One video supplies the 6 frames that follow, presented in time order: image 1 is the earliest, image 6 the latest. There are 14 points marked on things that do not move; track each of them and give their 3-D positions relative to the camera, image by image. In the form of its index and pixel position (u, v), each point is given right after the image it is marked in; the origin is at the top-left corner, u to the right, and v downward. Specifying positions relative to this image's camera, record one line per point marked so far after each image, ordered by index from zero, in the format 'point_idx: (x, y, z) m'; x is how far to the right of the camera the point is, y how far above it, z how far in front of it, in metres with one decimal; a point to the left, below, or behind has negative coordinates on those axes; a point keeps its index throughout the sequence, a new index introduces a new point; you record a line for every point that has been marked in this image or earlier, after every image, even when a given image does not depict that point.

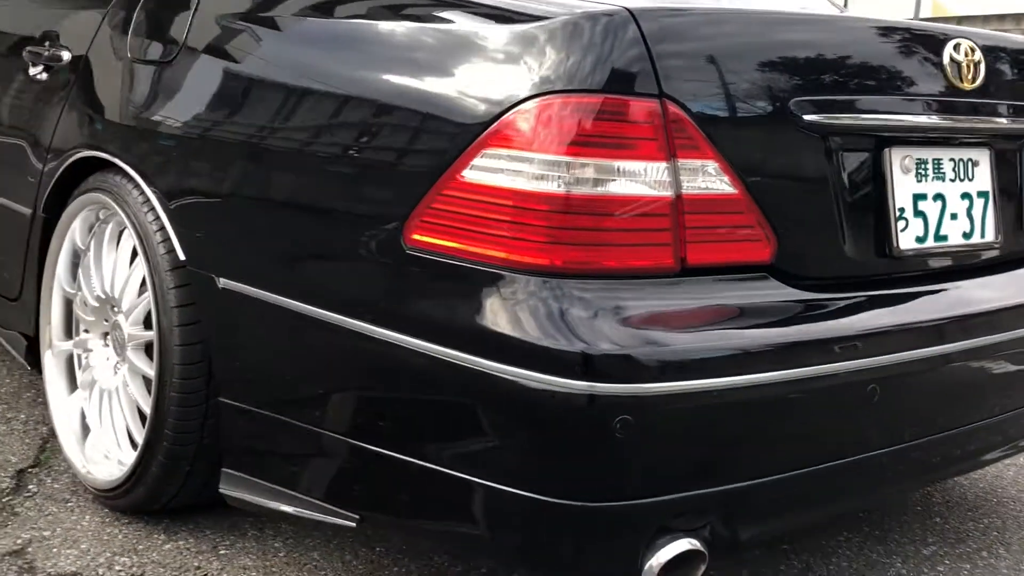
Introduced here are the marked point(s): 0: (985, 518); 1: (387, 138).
0: (+0.9, -0.4, +2.2) m
1: (-0.2, +0.2, +1.5) m
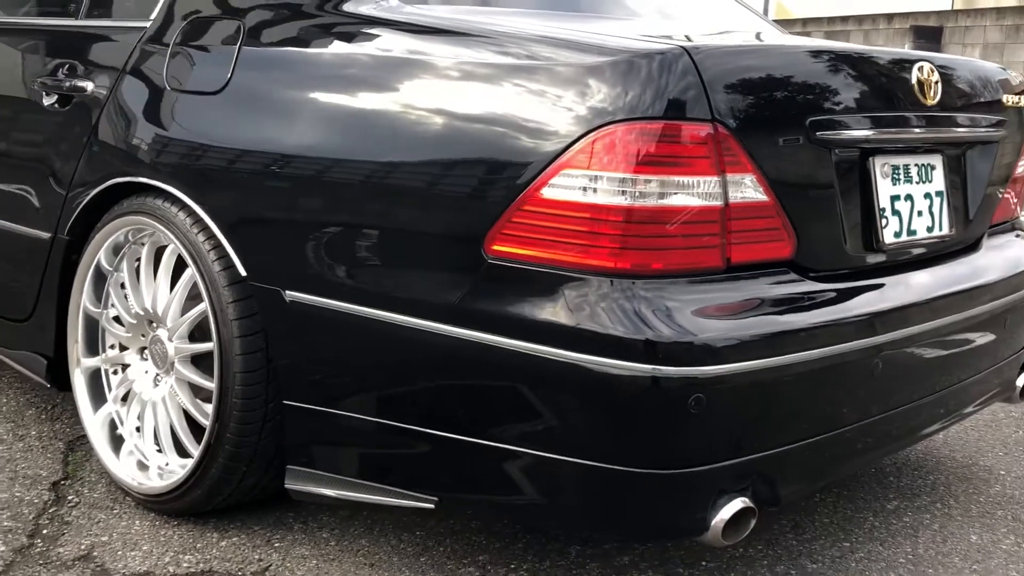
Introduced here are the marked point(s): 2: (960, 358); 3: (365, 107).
0: (+0.9, -0.4, +2.5) m
1: (-0.1, +0.2, +1.7) m
2: (+0.8, -0.1, +2.1) m
3: (-0.3, +0.3, +1.8) m
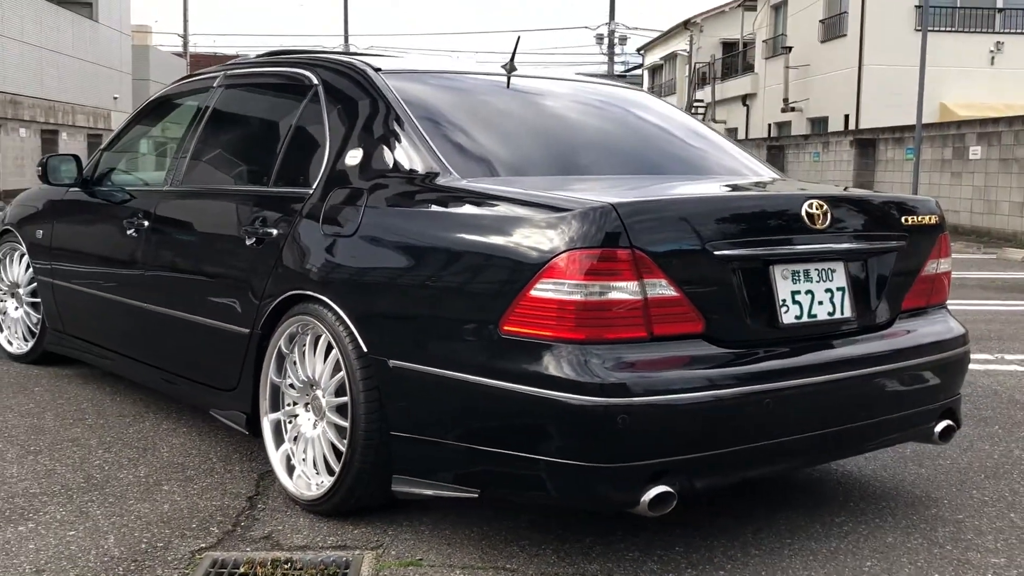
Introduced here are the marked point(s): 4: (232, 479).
0: (+1.0, -0.6, +3.3) m
1: (-0.1, 0.0, +2.7) m
2: (+0.9, -0.3, +2.9) m
3: (-0.2, +0.1, +2.9) m
4: (-0.8, -0.6, +3.5) m
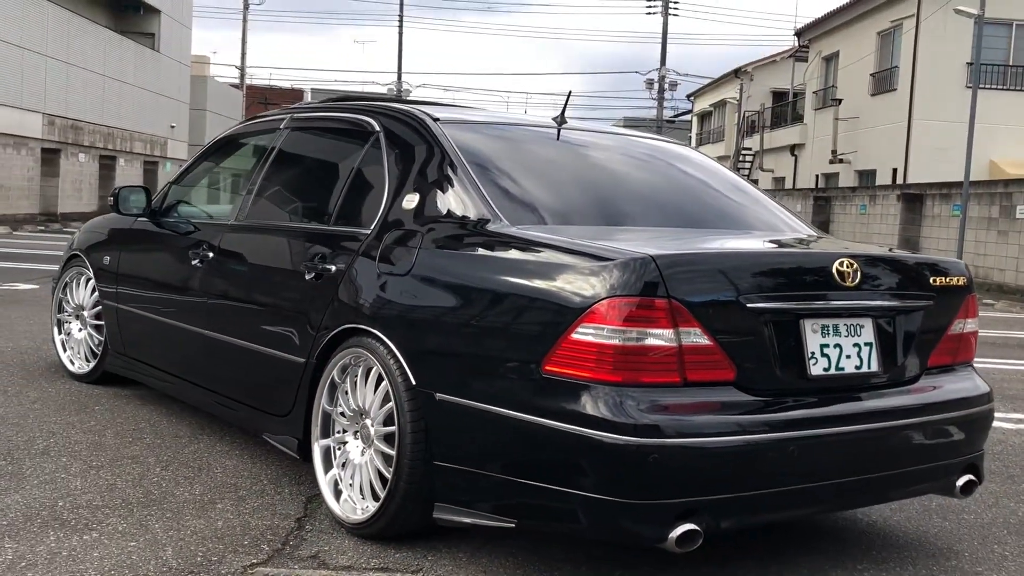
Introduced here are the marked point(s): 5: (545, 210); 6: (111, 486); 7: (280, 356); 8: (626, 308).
0: (+1.1, -0.8, +3.4) m
1: (0.0, -0.1, +2.9) m
2: (+1.0, -0.4, +3.0) m
3: (-0.1, 0.0, +3.1) m
4: (-0.7, -0.7, +3.7) m
5: (+0.1, +0.2, +3.4) m
6: (-1.3, -0.6, +3.7) m
7: (-0.8, -0.2, +3.8) m
8: (+0.3, 0.0, +2.7) m
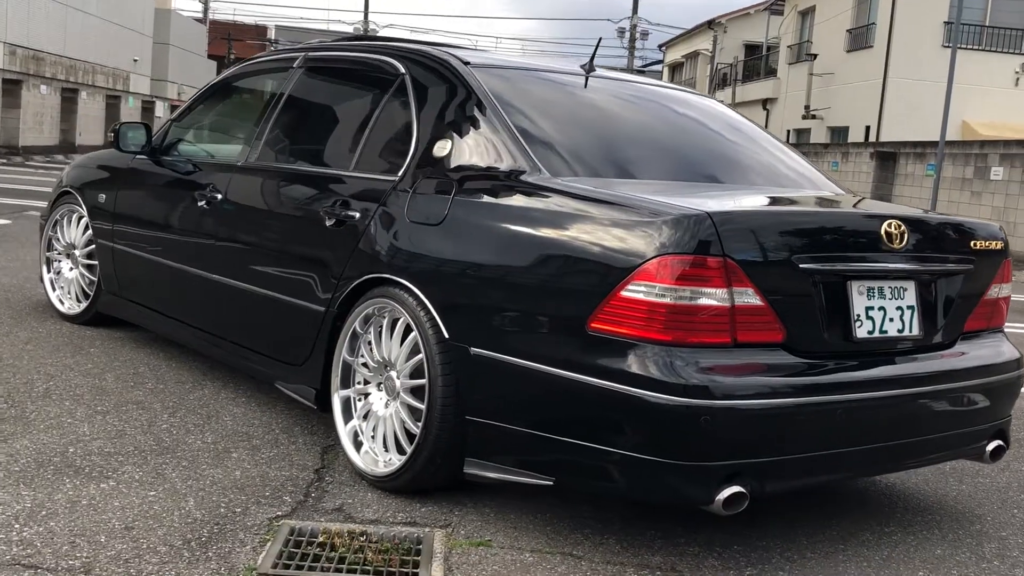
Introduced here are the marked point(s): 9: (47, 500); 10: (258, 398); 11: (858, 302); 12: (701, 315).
0: (+1.2, -0.7, +3.4) m
1: (+0.1, 0.0, +2.8) m
2: (+1.1, -0.3, +3.0) m
3: (0.0, +0.1, +3.0) m
4: (-0.7, -0.5, +3.6) m
5: (+0.2, +0.4, +3.3) m
6: (-1.2, -0.4, +3.6) m
7: (-0.7, 0.0, +3.7) m
8: (+0.4, +0.1, +2.6) m
9: (-1.2, -0.5, +2.9) m
10: (-0.9, -0.4, +4.1) m
11: (+0.8, 0.0, +2.9) m
12: (+0.4, -0.1, +2.6) m
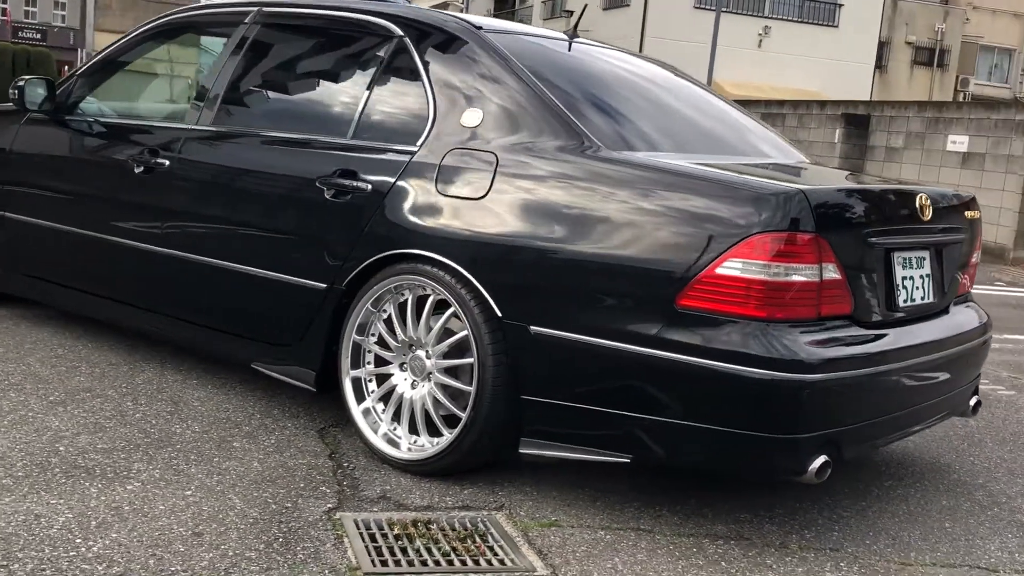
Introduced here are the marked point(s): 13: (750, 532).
0: (+1.2, -0.6, +3.7) m
1: (+0.3, +0.1, +2.8) m
2: (+1.2, -0.3, +3.2) m
3: (+0.1, +0.2, +2.9) m
4: (-0.6, -0.4, +3.4) m
5: (+0.2, +0.4, +3.3) m
6: (-1.2, -0.4, +3.3) m
7: (-0.7, 0.0, +3.5) m
8: (+0.6, +0.1, +2.7) m
9: (-1.0, -0.5, +2.6) m
10: (-1.0, -0.3, +3.9) m
11: (+1.0, 0.0, +3.0) m
12: (+0.6, 0.0, +2.7) m
13: (+0.6, -0.6, +2.9) m
